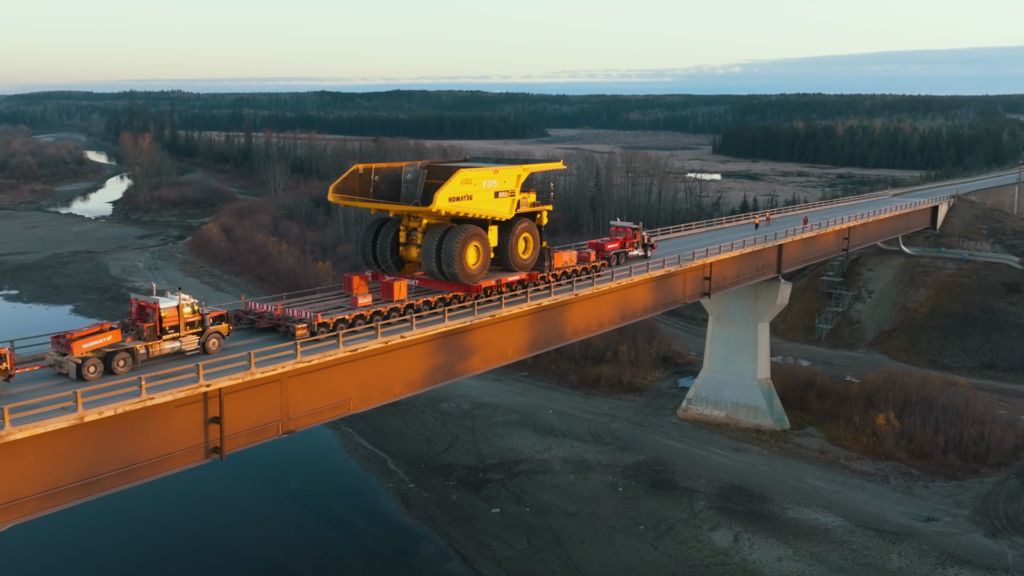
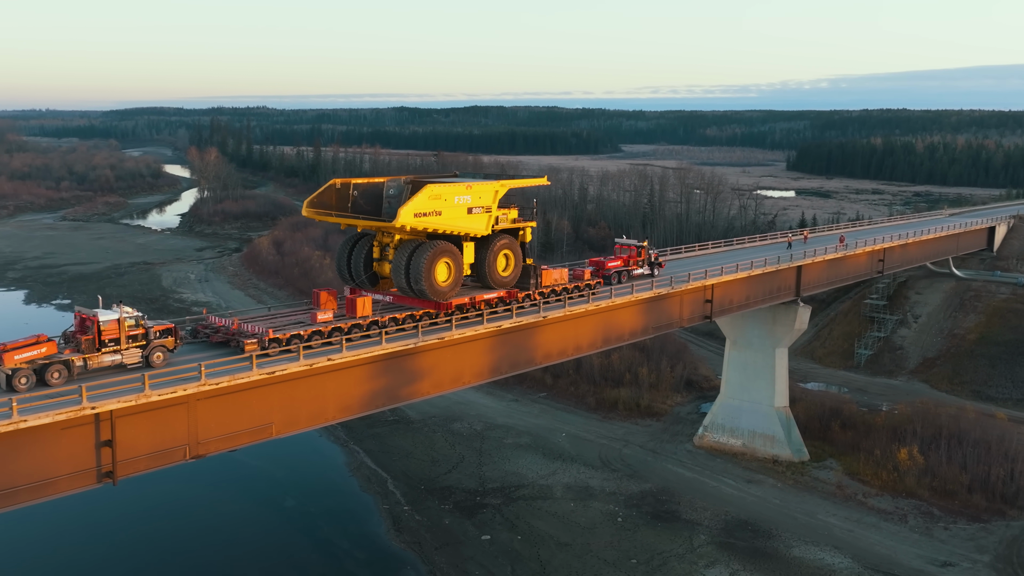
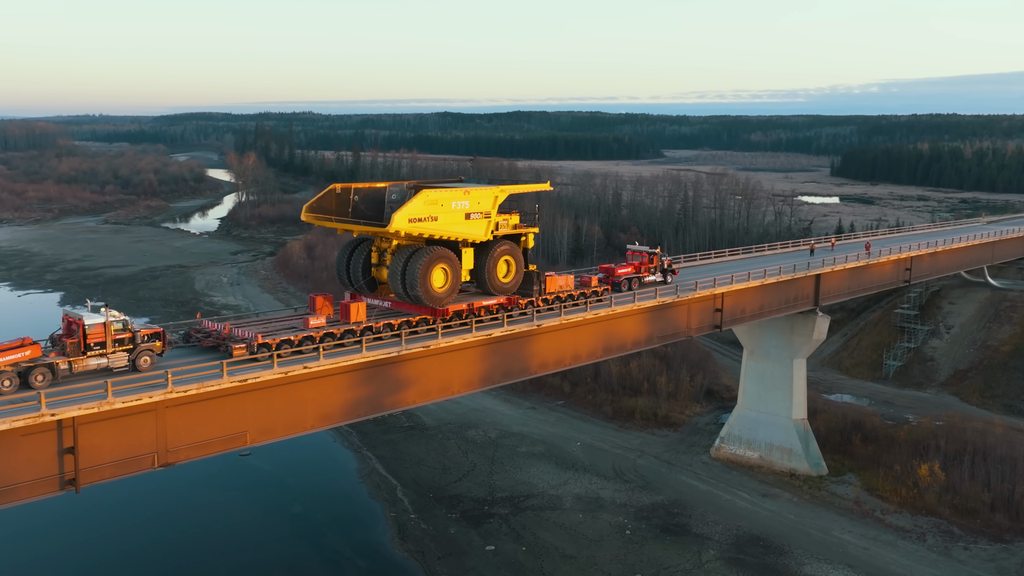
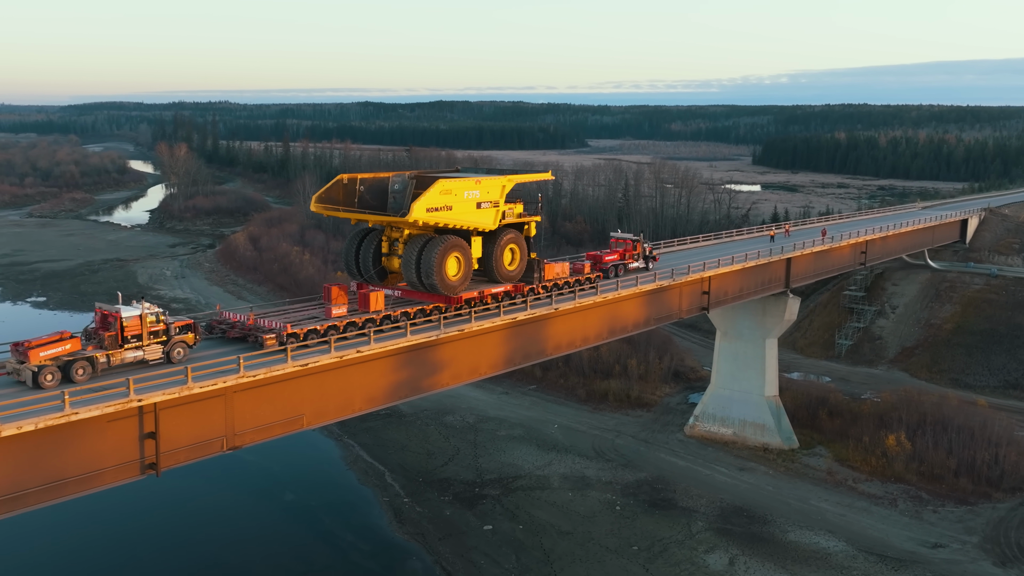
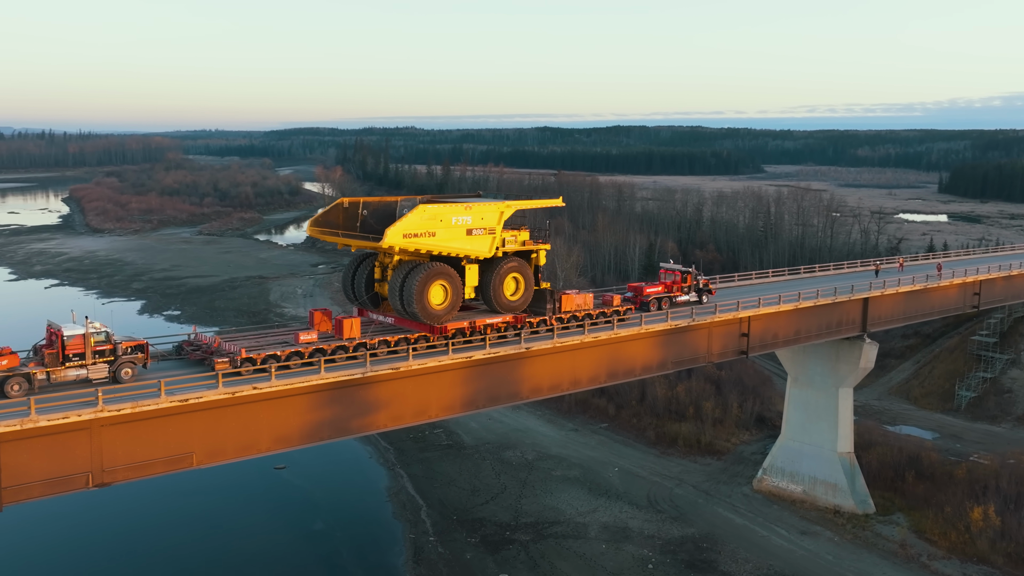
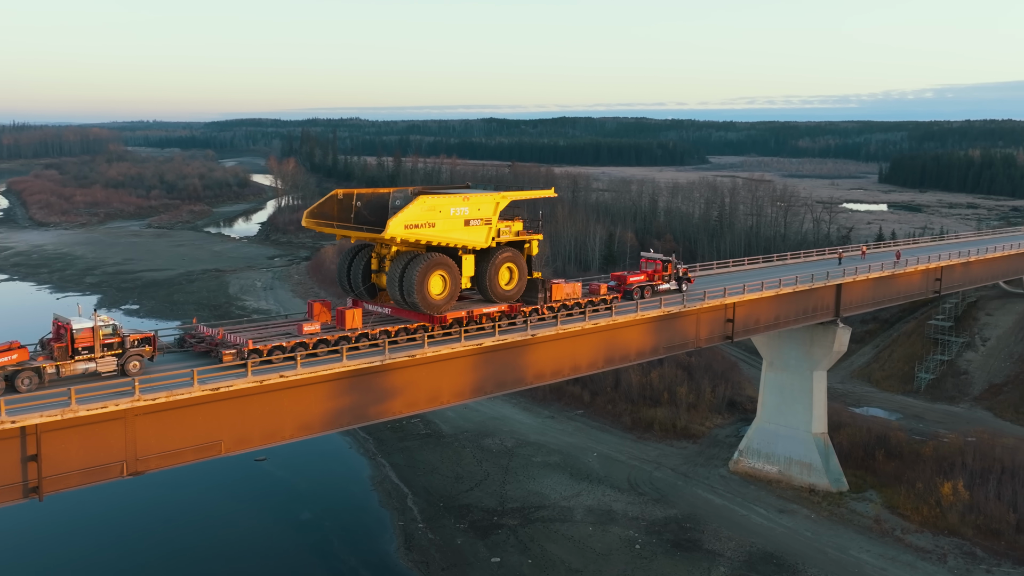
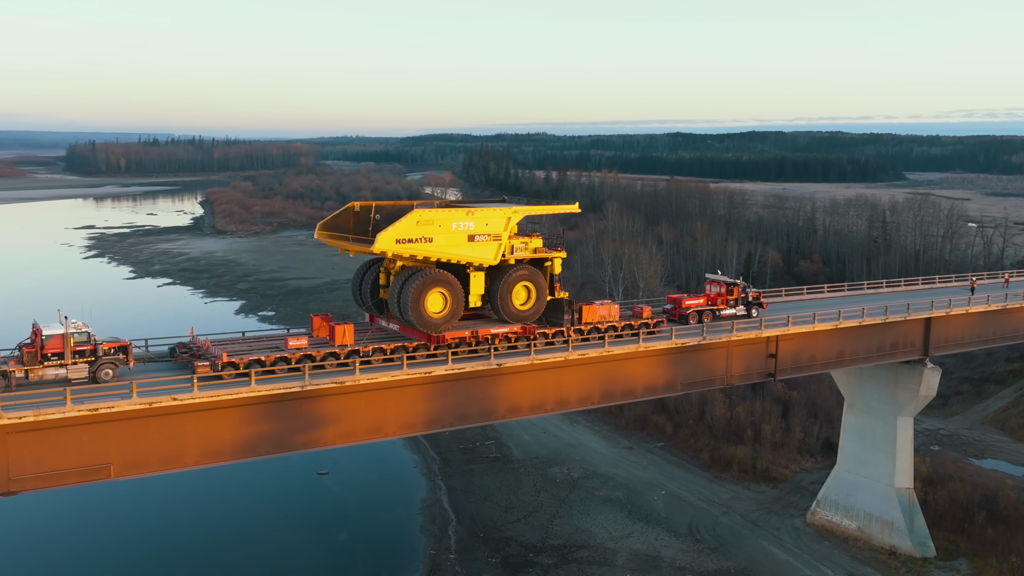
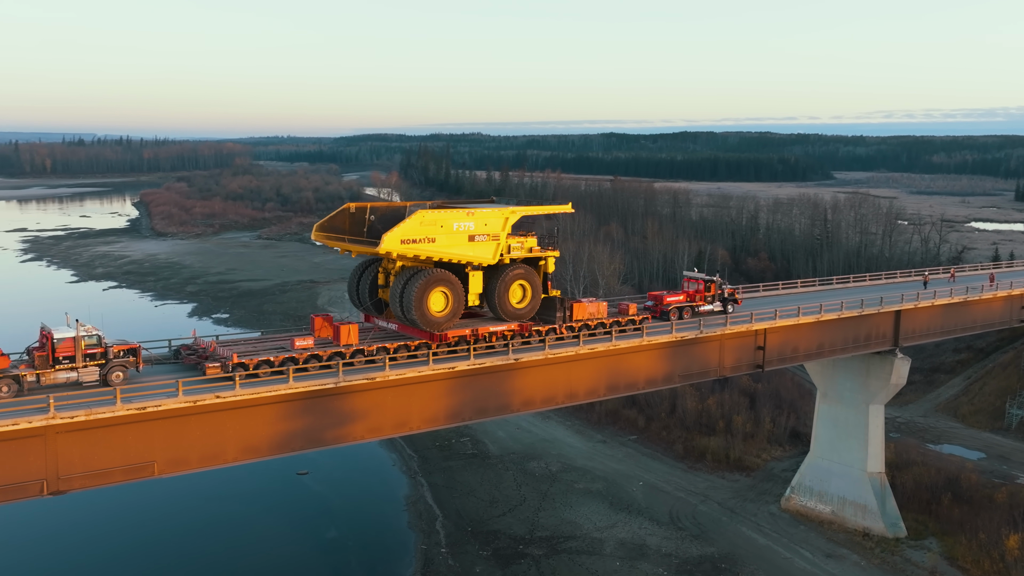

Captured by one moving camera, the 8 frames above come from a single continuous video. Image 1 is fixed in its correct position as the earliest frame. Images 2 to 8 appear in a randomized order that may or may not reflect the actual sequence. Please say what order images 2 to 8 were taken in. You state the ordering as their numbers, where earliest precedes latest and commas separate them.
4, 2, 3, 6, 5, 8, 7
